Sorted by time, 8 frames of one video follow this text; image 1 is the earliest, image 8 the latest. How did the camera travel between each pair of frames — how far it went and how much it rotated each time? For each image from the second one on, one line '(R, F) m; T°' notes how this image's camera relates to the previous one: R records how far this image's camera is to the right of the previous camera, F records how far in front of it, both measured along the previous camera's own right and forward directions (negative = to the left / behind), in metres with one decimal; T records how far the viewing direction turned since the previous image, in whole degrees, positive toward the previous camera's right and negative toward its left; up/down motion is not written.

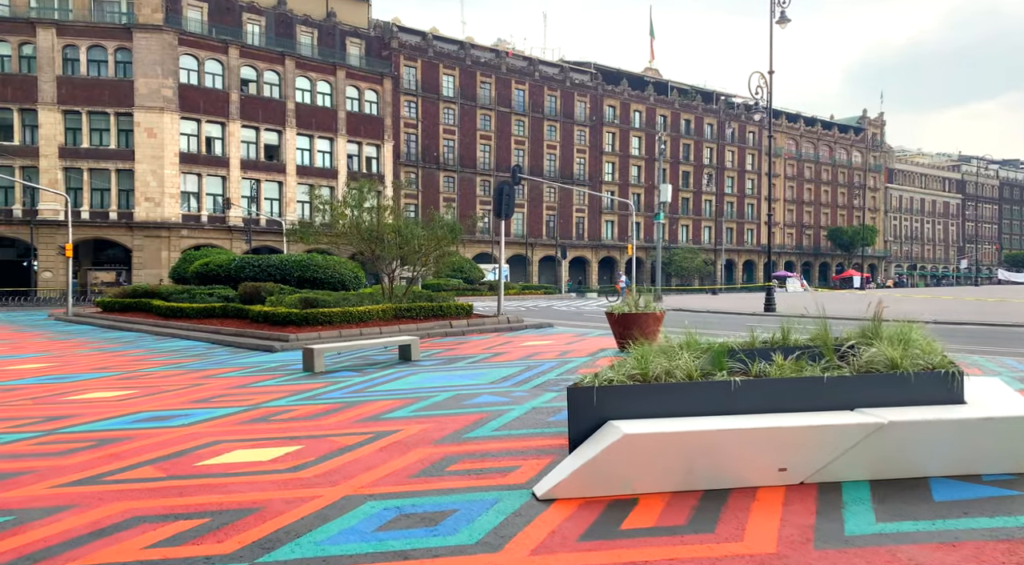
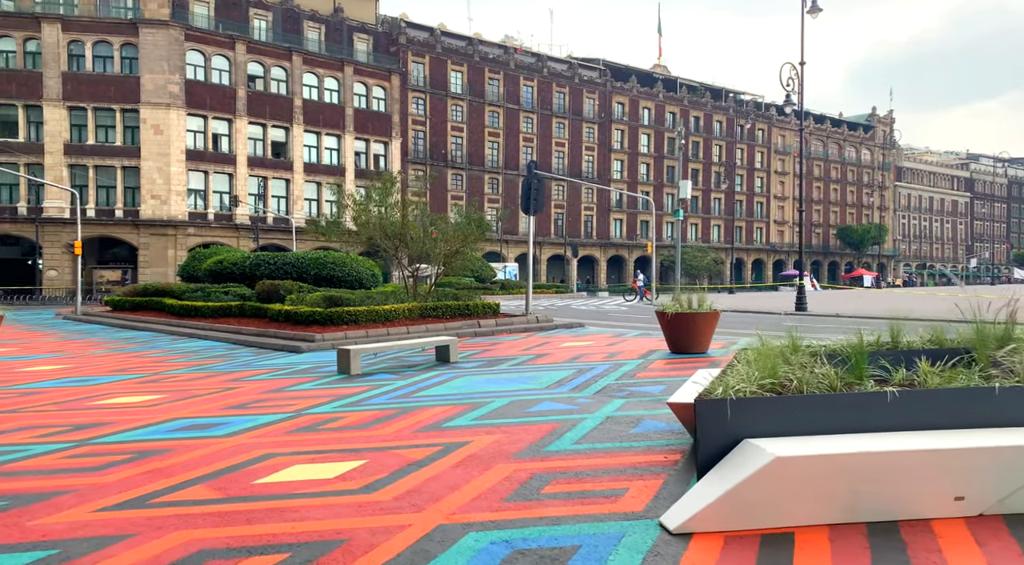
(-0.6, +0.6) m; 0°
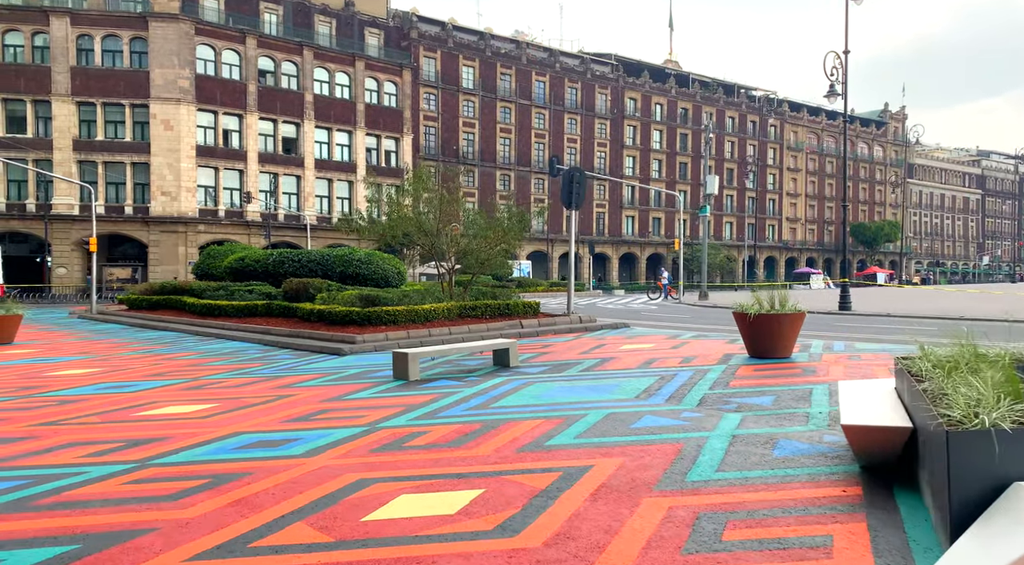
(-0.8, +0.8) m; 0°
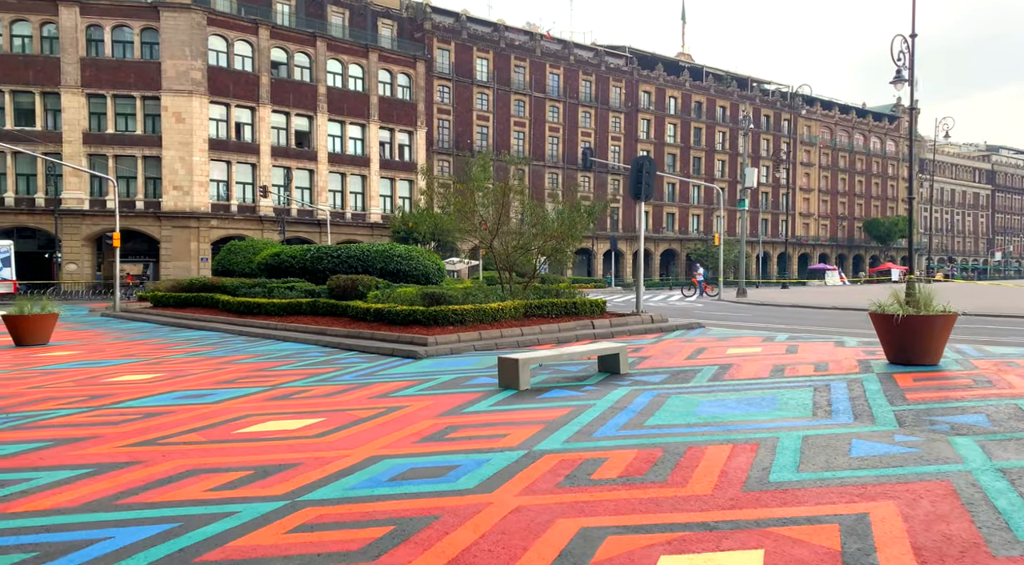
(-1.3, +1.0) m; 0°
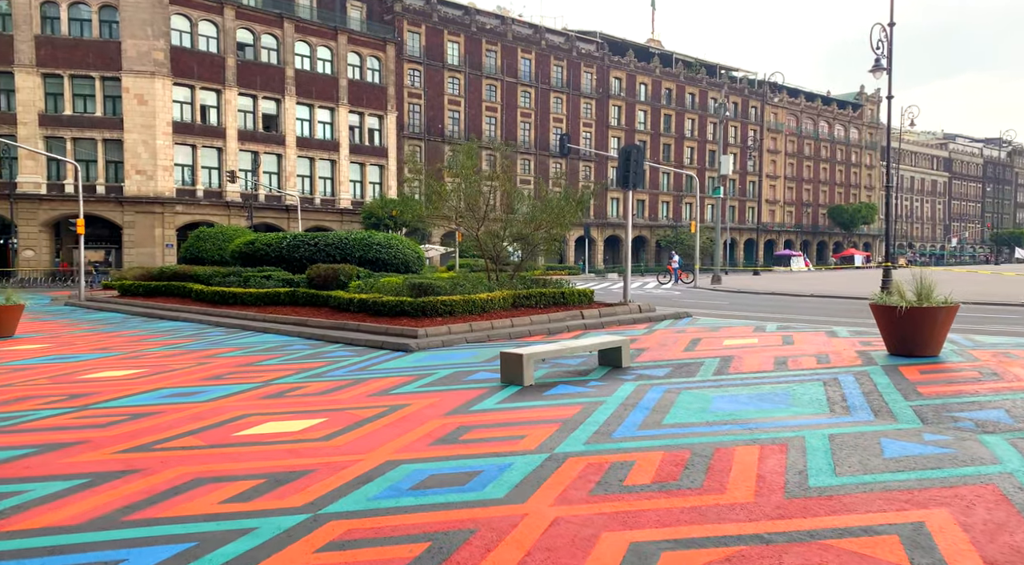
(-0.4, +0.3) m; +2°
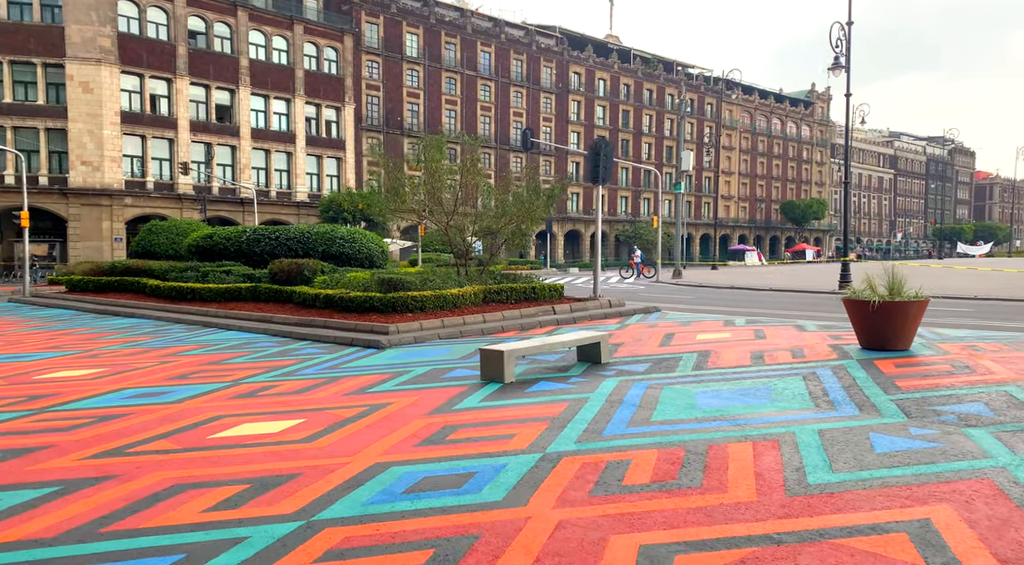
(-0.2, +0.1) m; +3°
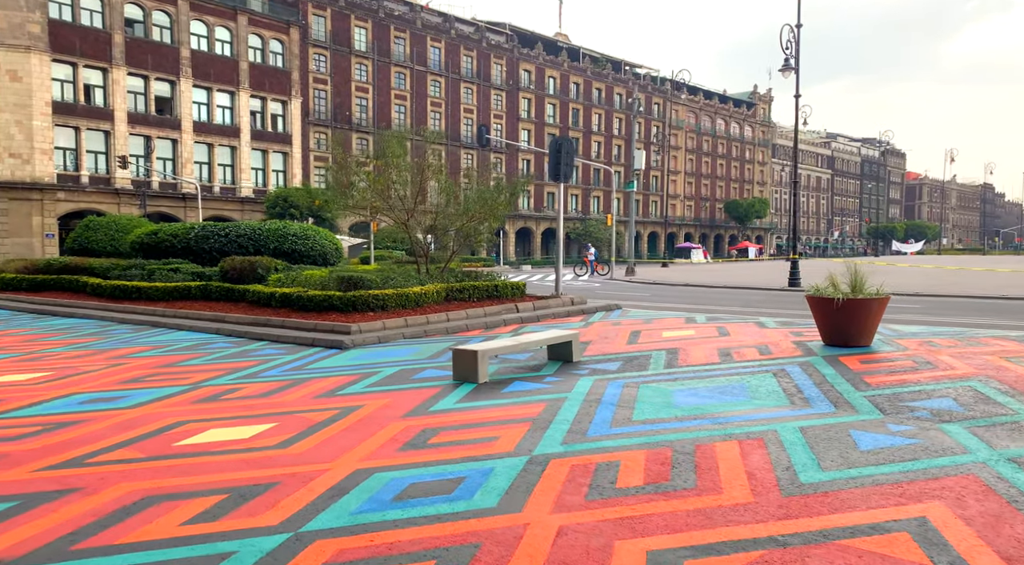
(-0.3, +0.1) m; +4°
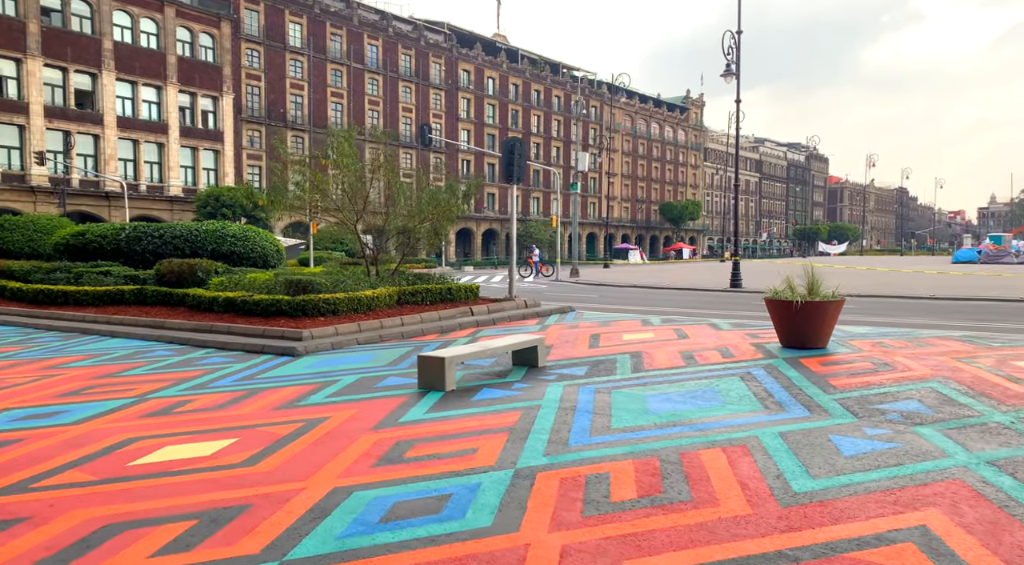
(-0.3, +0.2) m; +5°
